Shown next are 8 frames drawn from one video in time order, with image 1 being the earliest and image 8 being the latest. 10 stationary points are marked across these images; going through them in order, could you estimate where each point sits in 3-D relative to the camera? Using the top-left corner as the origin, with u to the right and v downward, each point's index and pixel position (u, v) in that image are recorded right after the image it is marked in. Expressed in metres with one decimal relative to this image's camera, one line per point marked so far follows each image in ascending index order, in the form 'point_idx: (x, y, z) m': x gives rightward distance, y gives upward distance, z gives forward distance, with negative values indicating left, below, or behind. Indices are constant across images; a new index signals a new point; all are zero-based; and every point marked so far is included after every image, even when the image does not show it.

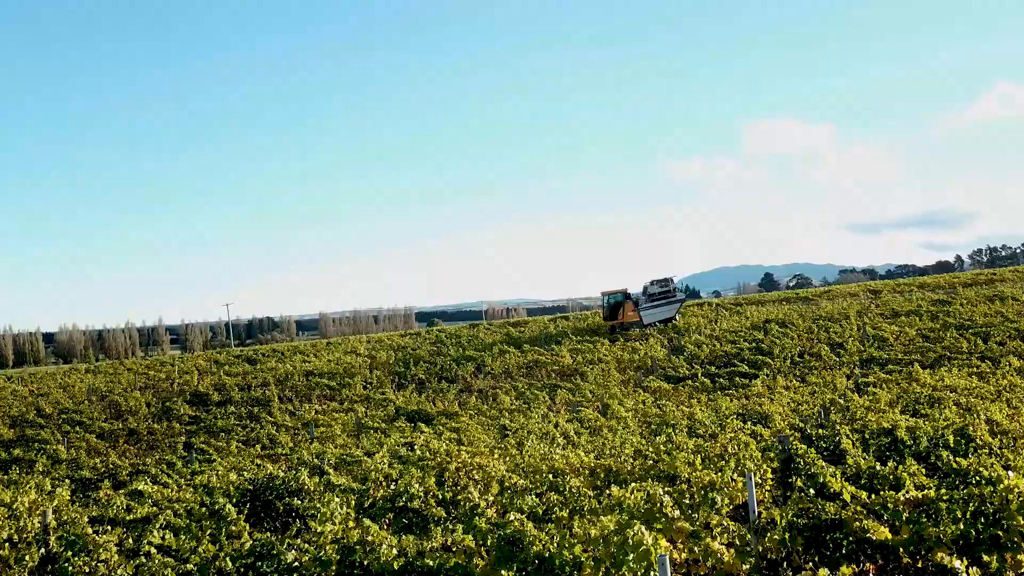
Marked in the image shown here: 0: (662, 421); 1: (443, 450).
0: (+3.8, -3.4, +16.5) m
1: (-1.4, -3.4, +13.7) m
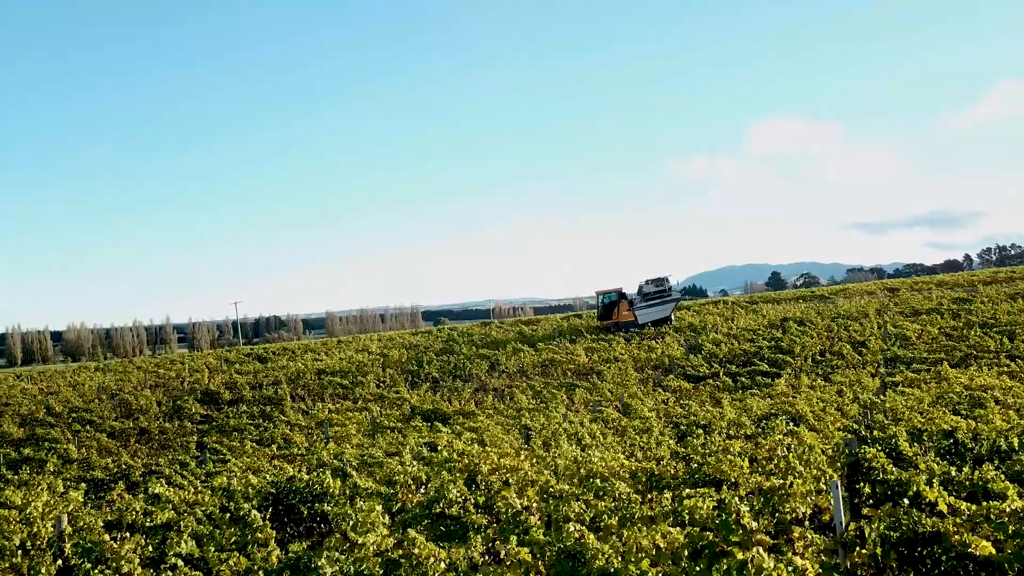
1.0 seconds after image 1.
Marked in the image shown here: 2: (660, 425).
0: (+4.4, -3.3, +16.0) m
1: (-0.9, -3.3, +13.2) m
2: (+3.7, -3.5, +16.3) m
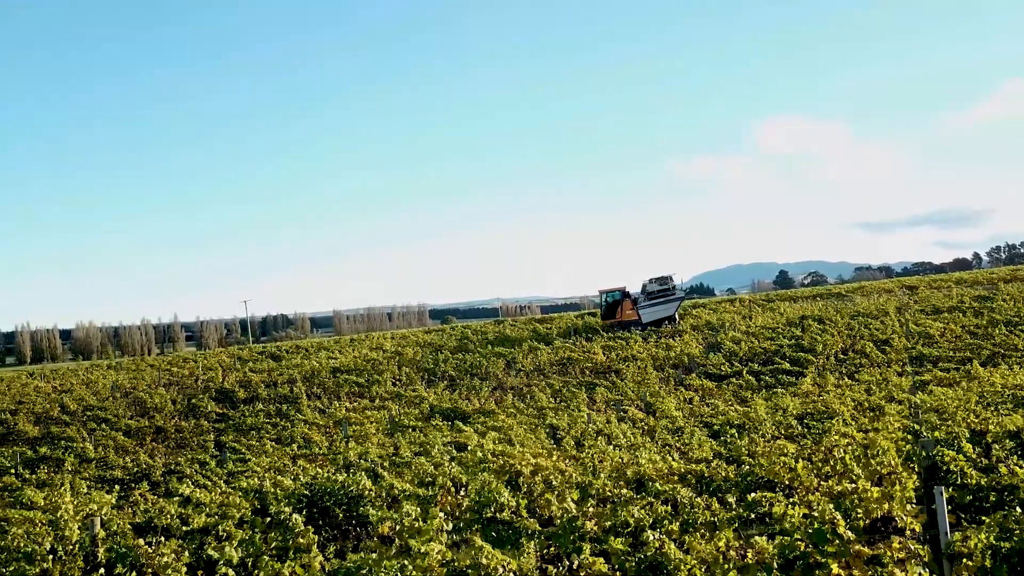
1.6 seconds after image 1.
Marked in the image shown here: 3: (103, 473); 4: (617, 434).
0: (+5.0, -3.2, +15.6) m
1: (-0.2, -3.2, +12.8) m
2: (+4.3, -3.4, +15.9) m
3: (-9.9, -4.5, +16.1) m
4: (+2.4, -3.3, +14.8) m
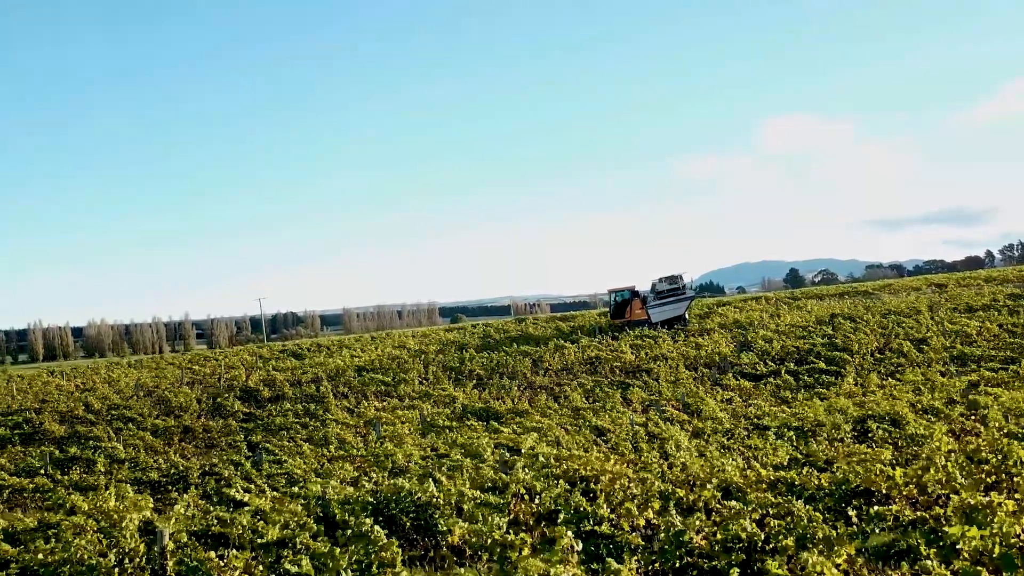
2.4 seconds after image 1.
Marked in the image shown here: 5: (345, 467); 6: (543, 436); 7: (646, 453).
0: (+6.1, -3.2, +15.1) m
1: (+0.8, -3.1, +12.3) m
2: (+5.4, -3.3, +15.3) m
3: (-8.9, -4.4, +15.7) m
4: (+3.5, -3.2, +14.3) m
5: (-3.5, -3.8, +14.1) m
6: (+0.8, -3.7, +16.6) m
7: (+2.5, -3.1, +12.5) m
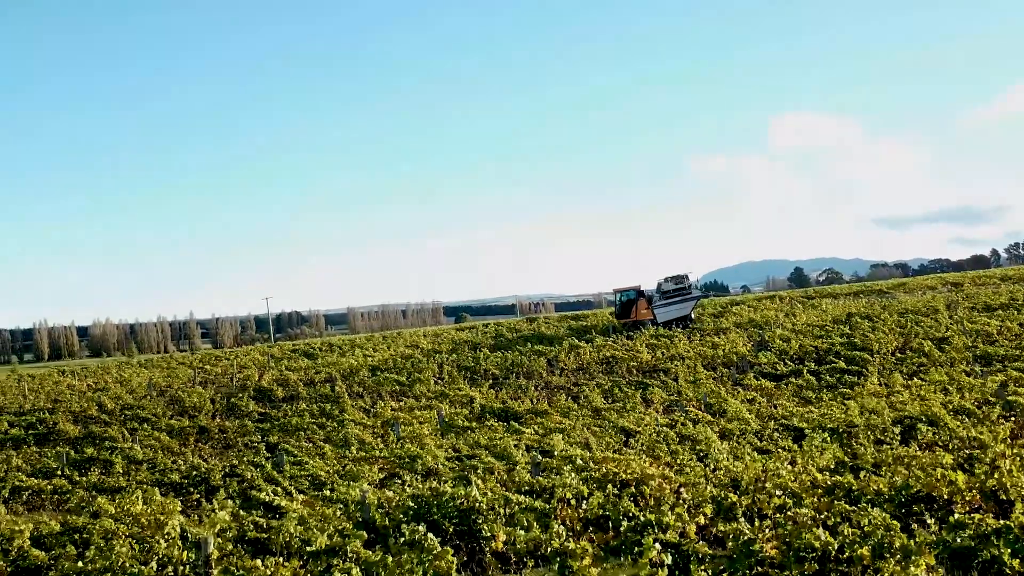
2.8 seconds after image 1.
0: (+6.7, -3.1, +14.8) m
1: (+1.4, -3.1, +12.1) m
2: (+6.0, -3.3, +15.1) m
3: (-8.2, -4.4, +15.5) m
4: (+4.1, -3.2, +14.0) m
5: (-2.9, -3.8, +13.9) m
6: (+1.4, -3.7, +16.3) m
7: (+3.1, -3.1, +12.2) m
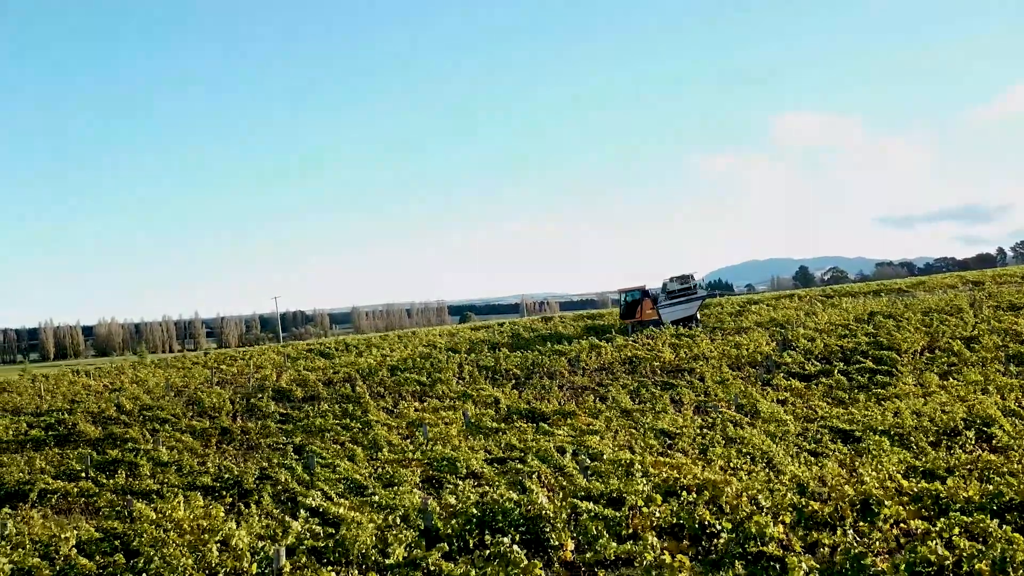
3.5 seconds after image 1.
0: (+7.6, -3.1, +14.4) m
1: (+2.2, -3.1, +11.7) m
2: (+6.8, -3.2, +14.7) m
3: (-7.4, -4.4, +15.1) m
4: (+4.9, -3.1, +13.7) m
5: (-2.1, -3.8, +13.5) m
6: (+2.3, -3.6, +16.0) m
7: (+4.0, -3.0, +11.8) m
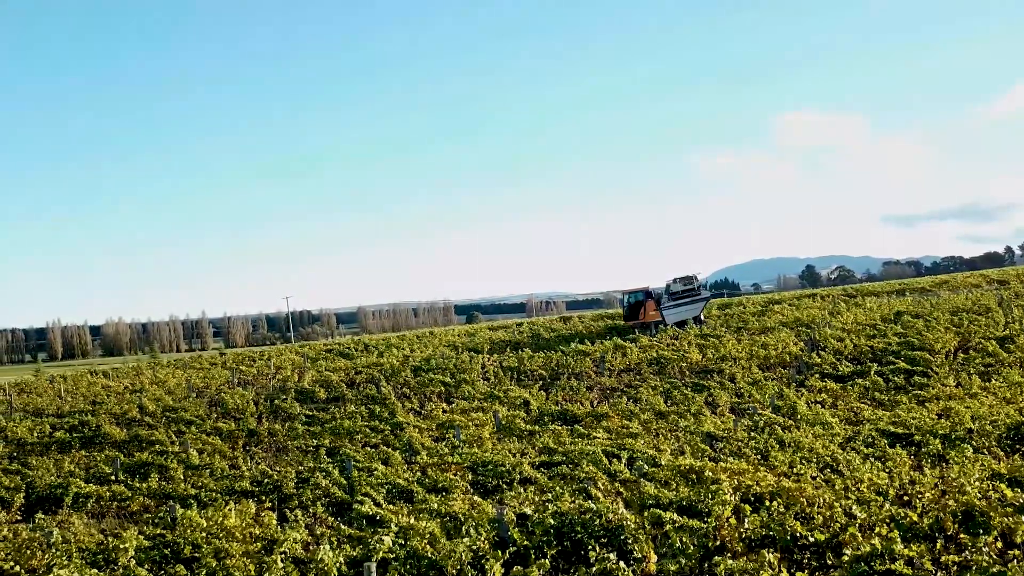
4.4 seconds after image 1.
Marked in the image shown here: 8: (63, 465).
0: (+8.5, -3.1, +14.0) m
1: (+3.2, -3.1, +11.4) m
2: (+7.8, -3.2, +14.3) m
3: (-6.4, -4.4, +14.8) m
4: (+5.9, -3.1, +13.3) m
5: (-1.1, -3.8, +13.2) m
6: (+3.3, -3.6, +15.6) m
7: (+4.9, -3.0, +11.5) m
8: (-12.7, -5.0, +18.7) m
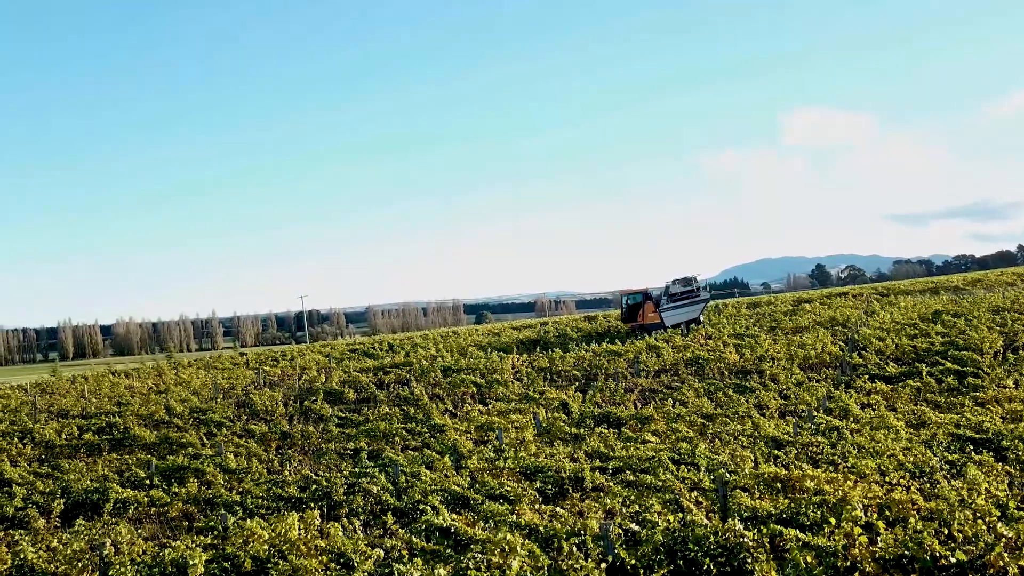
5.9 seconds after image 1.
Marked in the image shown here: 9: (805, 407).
0: (+9.7, -3.0, +13.3) m
1: (+4.4, -3.0, +10.7) m
2: (+9.0, -3.2, +13.6) m
3: (-5.2, -4.4, +14.3) m
4: (+7.1, -3.1, +12.6) m
5: (+0.1, -3.7, +12.6) m
6: (+4.5, -3.6, +15.0) m
7: (+6.1, -3.0, +10.8) m
8: (-11.5, -5.0, +18.2) m
9: (+8.8, -3.6, +19.8) m
